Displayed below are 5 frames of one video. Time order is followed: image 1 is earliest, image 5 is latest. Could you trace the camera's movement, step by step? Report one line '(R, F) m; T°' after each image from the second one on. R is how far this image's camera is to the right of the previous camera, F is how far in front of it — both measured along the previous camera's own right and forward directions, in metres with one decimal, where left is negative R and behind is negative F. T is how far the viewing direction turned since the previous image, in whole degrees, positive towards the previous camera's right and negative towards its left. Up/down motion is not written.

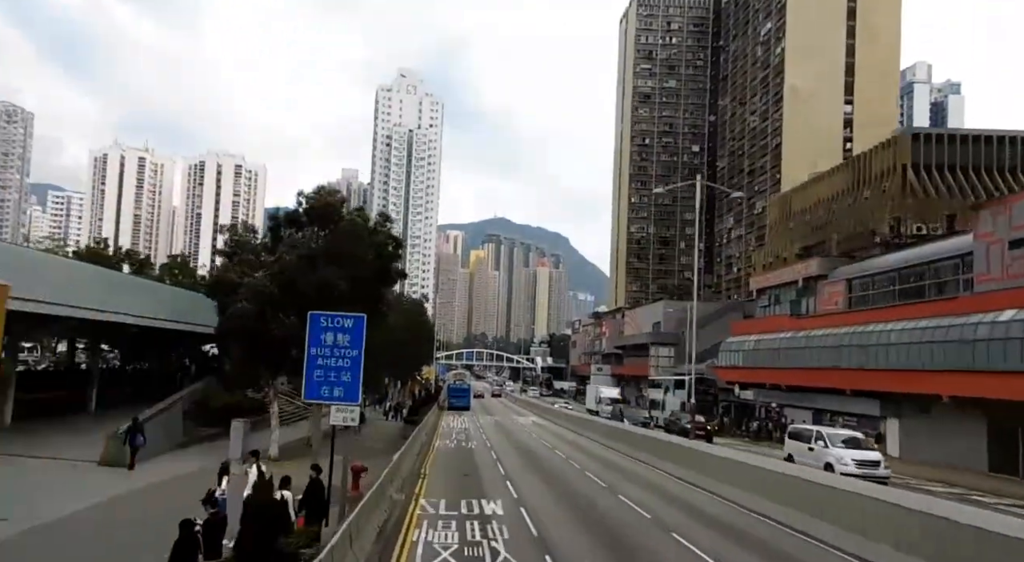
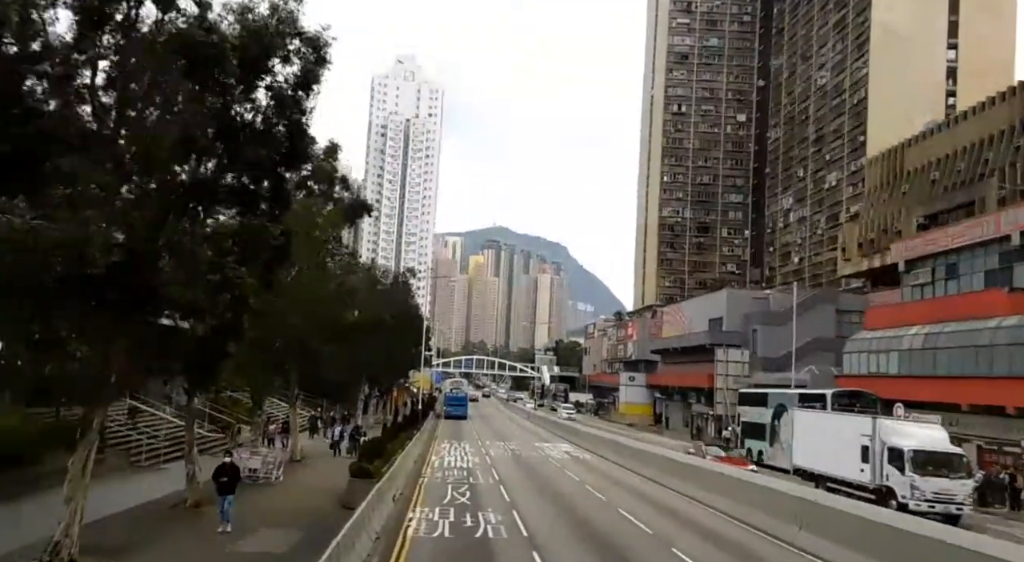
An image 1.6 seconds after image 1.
(-1.3, +17.5) m; 0°
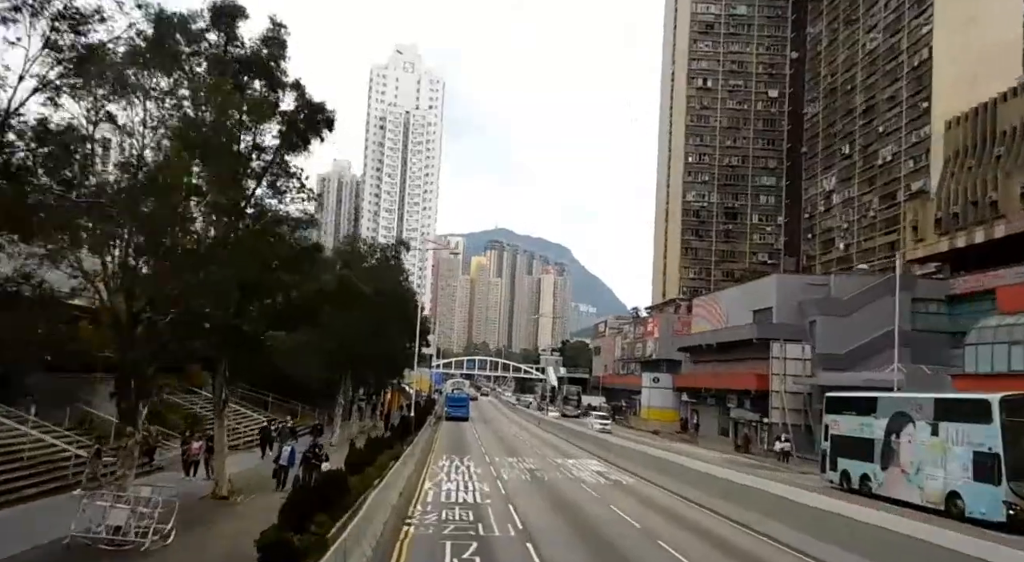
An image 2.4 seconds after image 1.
(-0.7, +8.5) m; 0°
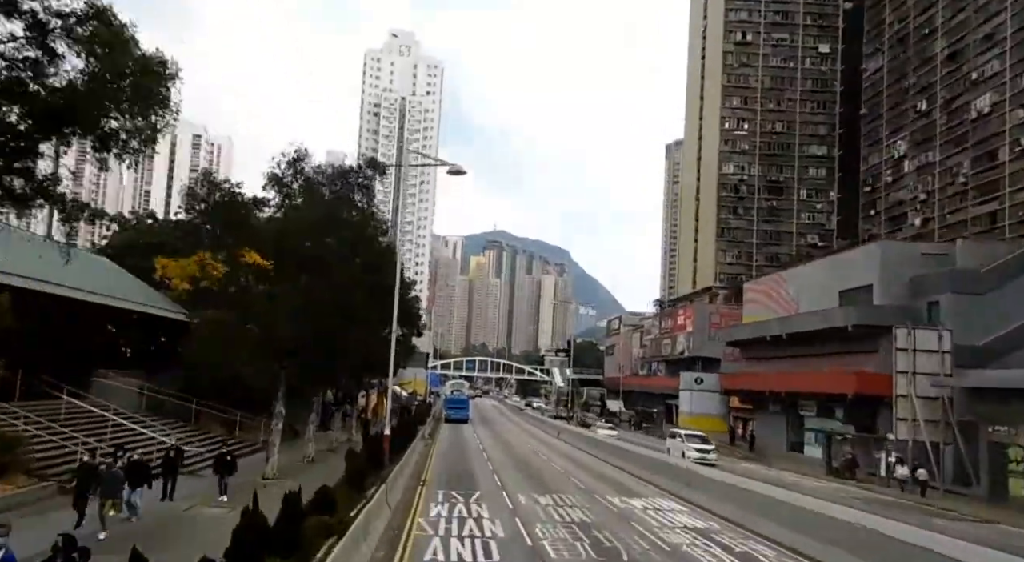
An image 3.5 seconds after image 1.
(-1.0, +11.8) m; 0°
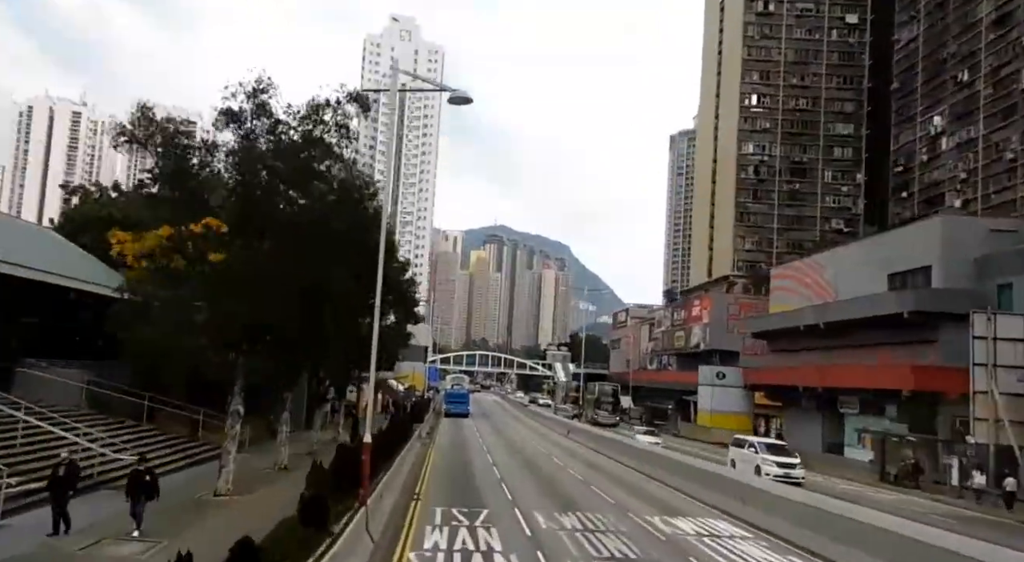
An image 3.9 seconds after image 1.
(-0.4, +4.5) m; 0°
